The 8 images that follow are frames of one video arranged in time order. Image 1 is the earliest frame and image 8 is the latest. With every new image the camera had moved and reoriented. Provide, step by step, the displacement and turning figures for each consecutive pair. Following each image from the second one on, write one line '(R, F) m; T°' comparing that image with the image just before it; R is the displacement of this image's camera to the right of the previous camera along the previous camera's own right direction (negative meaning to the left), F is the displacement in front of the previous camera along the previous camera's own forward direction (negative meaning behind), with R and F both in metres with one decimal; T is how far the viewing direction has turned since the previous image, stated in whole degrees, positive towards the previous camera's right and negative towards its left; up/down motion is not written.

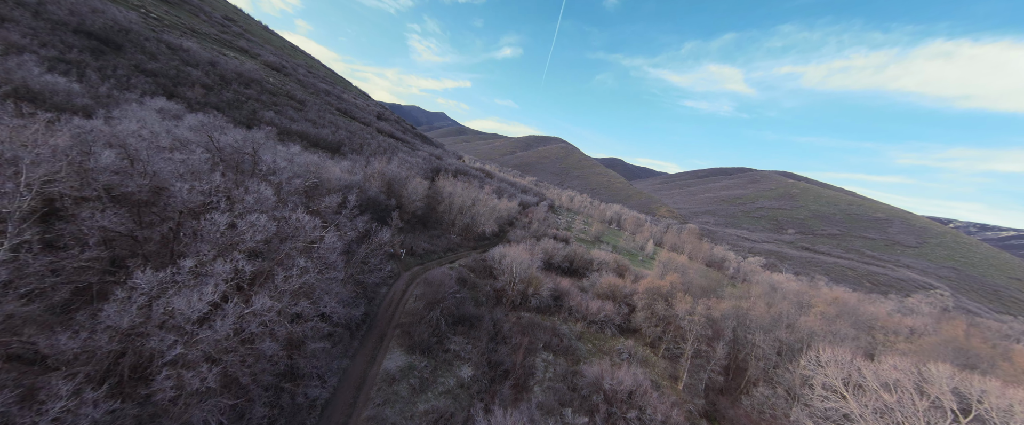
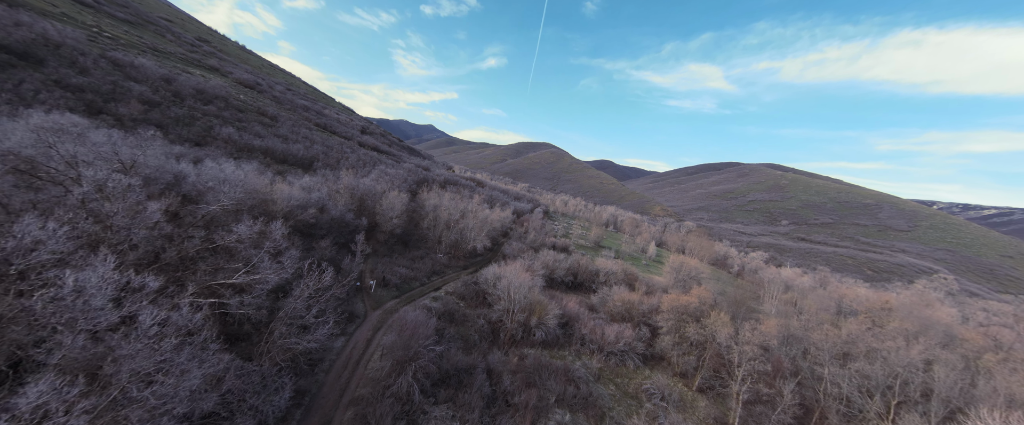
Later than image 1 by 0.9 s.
(+0.1, +3.4) m; +1°
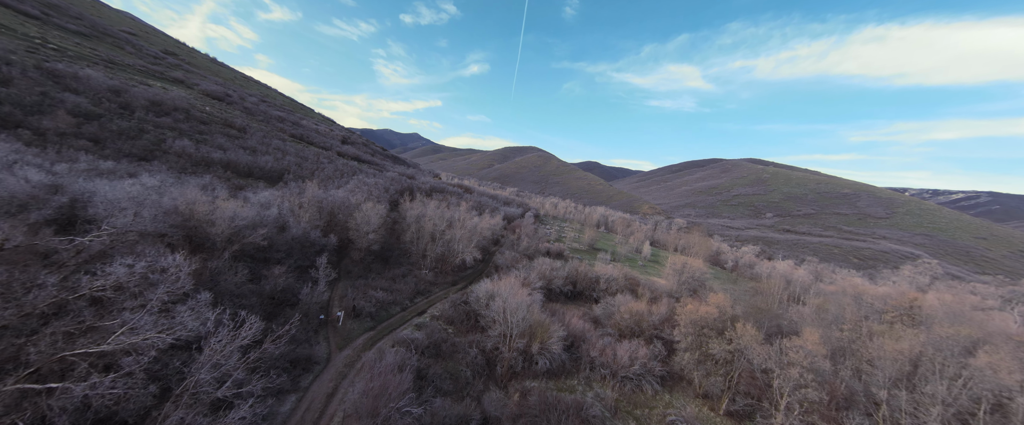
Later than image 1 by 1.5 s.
(-0.1, +2.3) m; +2°
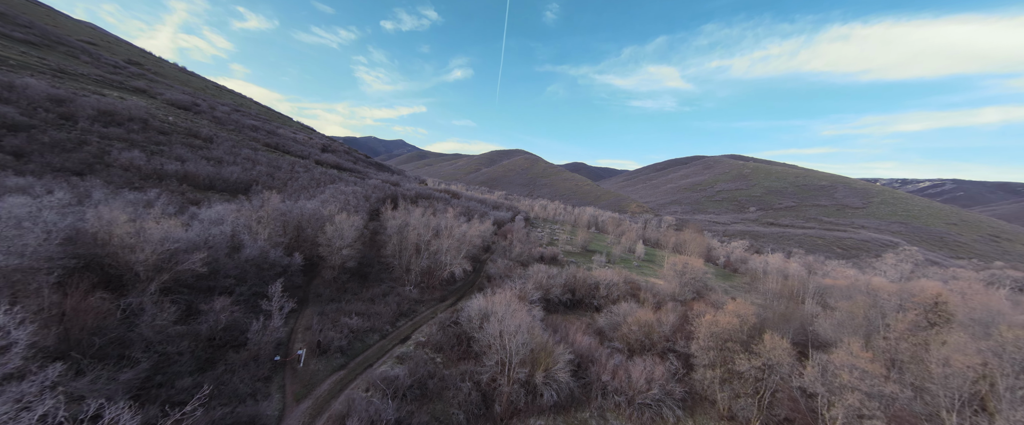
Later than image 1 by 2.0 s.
(-0.2, +2.0) m; +2°
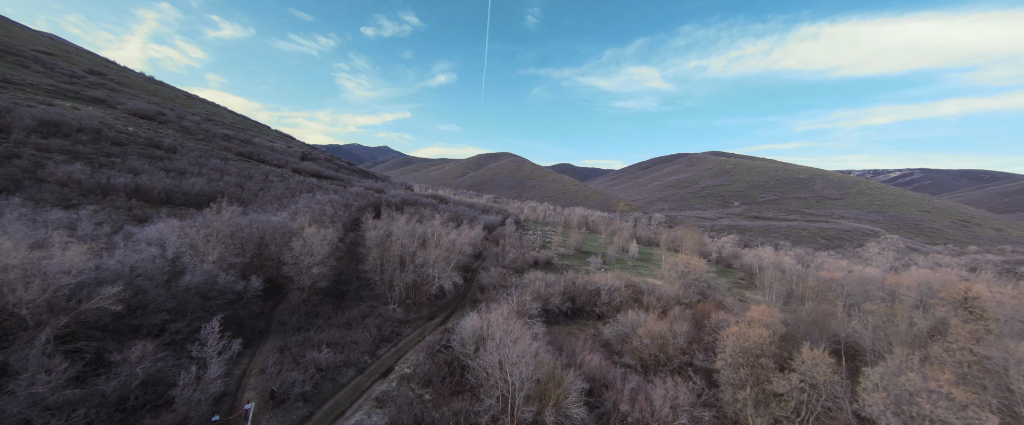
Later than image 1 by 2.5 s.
(-0.2, +1.9) m; +2°
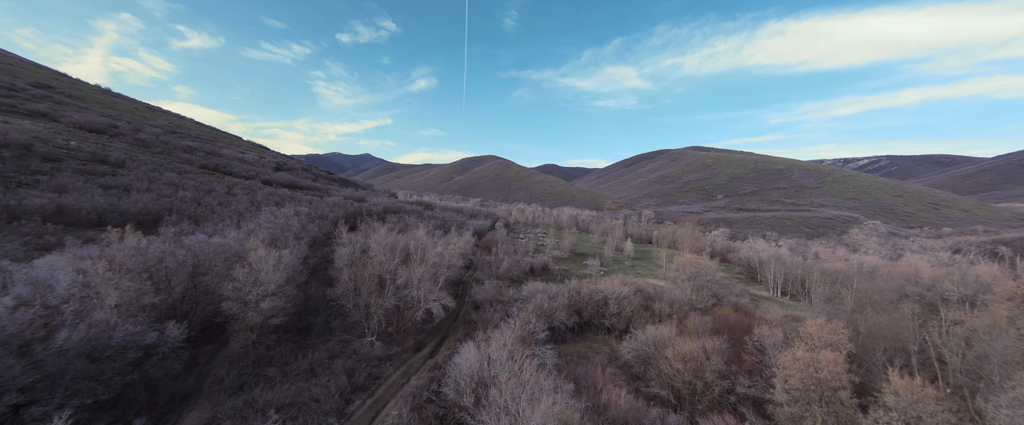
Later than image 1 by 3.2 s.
(-0.4, +2.7) m; +2°
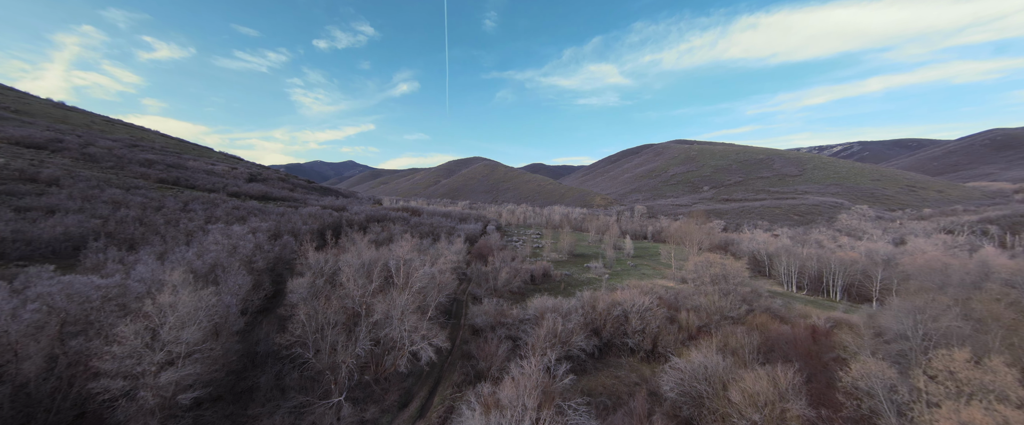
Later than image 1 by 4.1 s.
(-0.6, +3.4) m; +2°
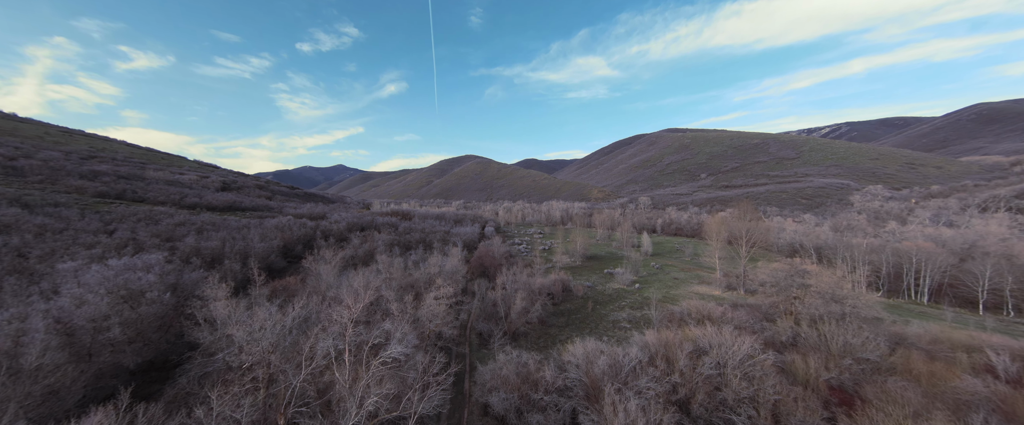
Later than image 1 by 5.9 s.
(-1.0, +6.8) m; +1°
